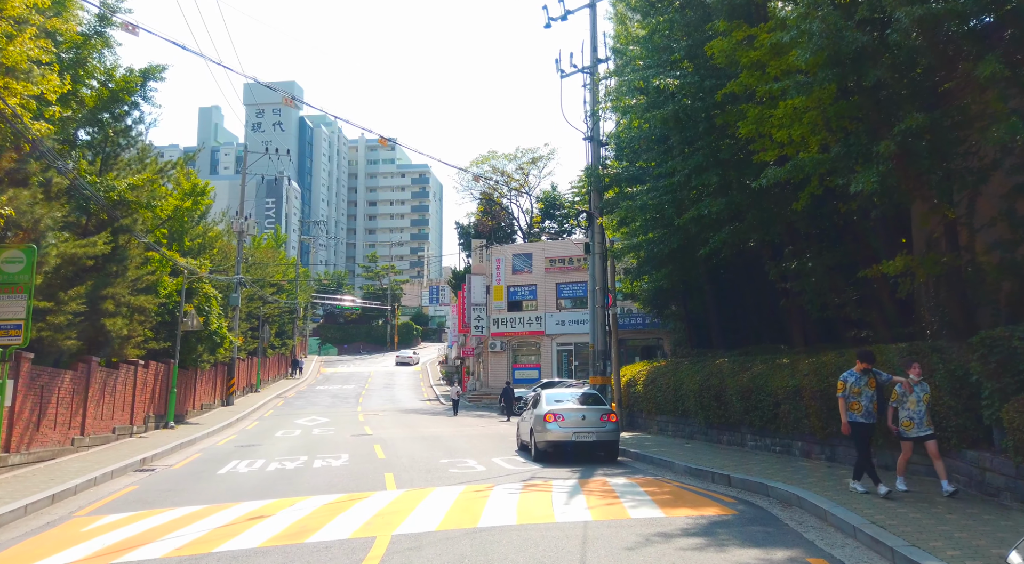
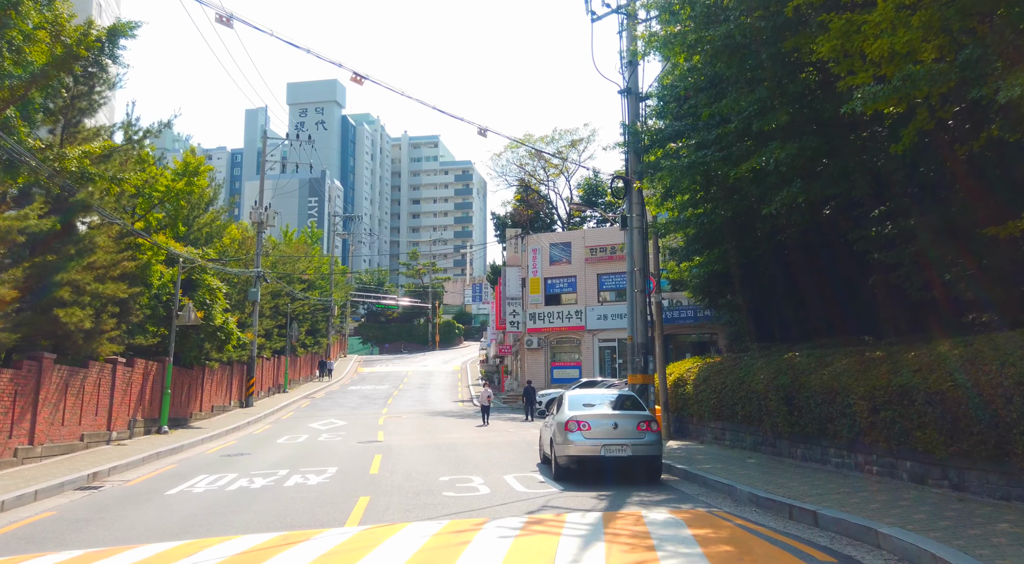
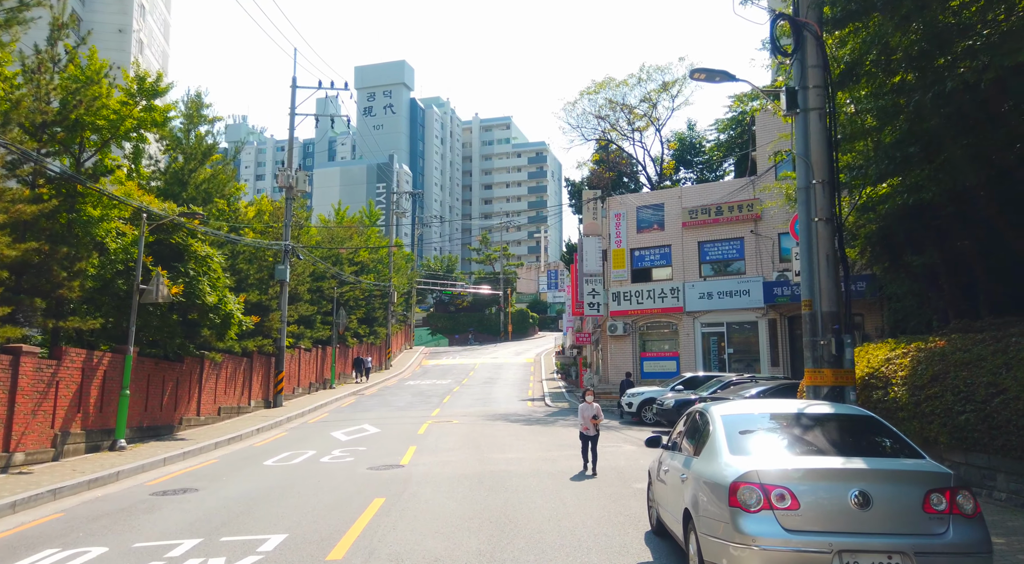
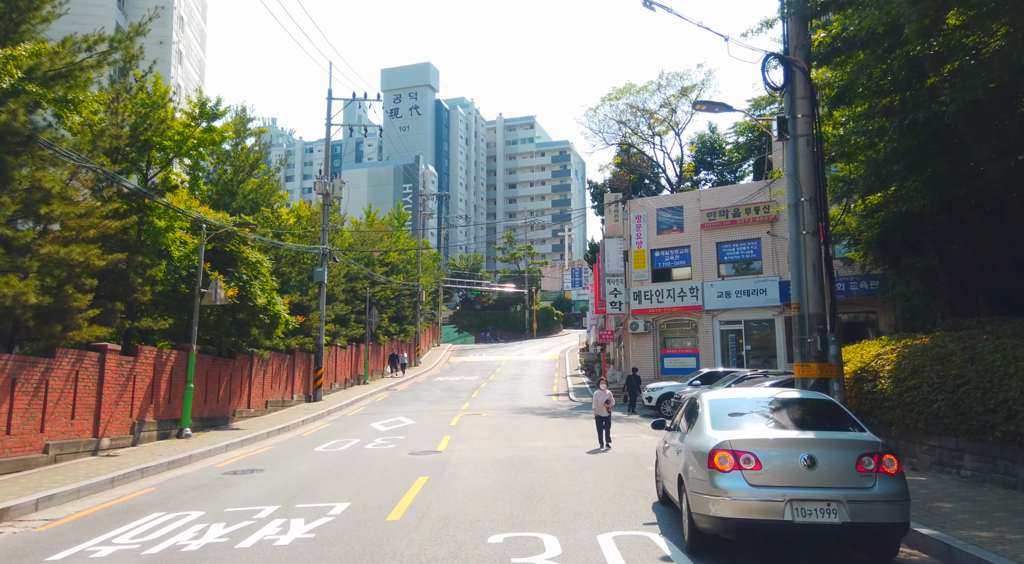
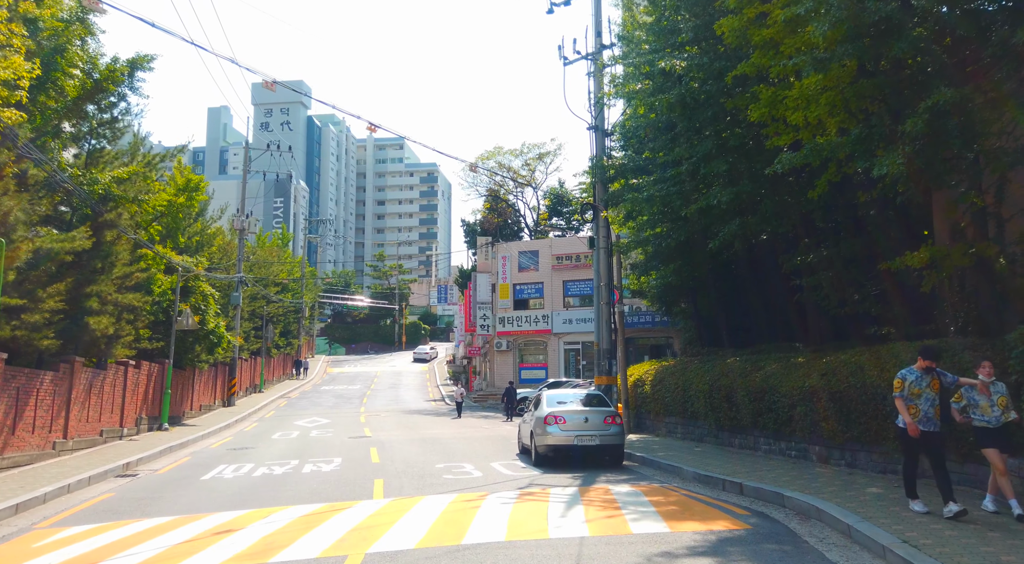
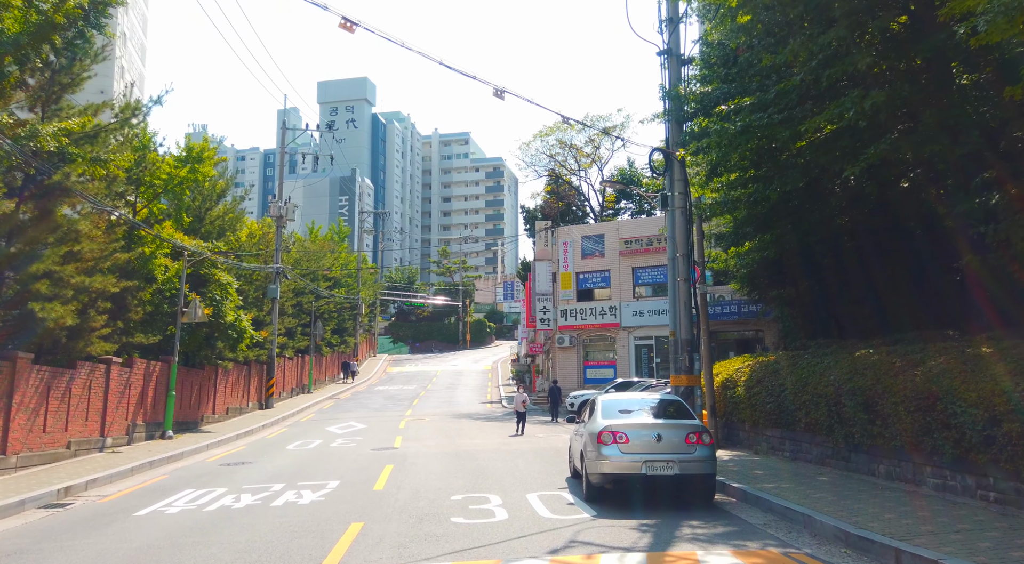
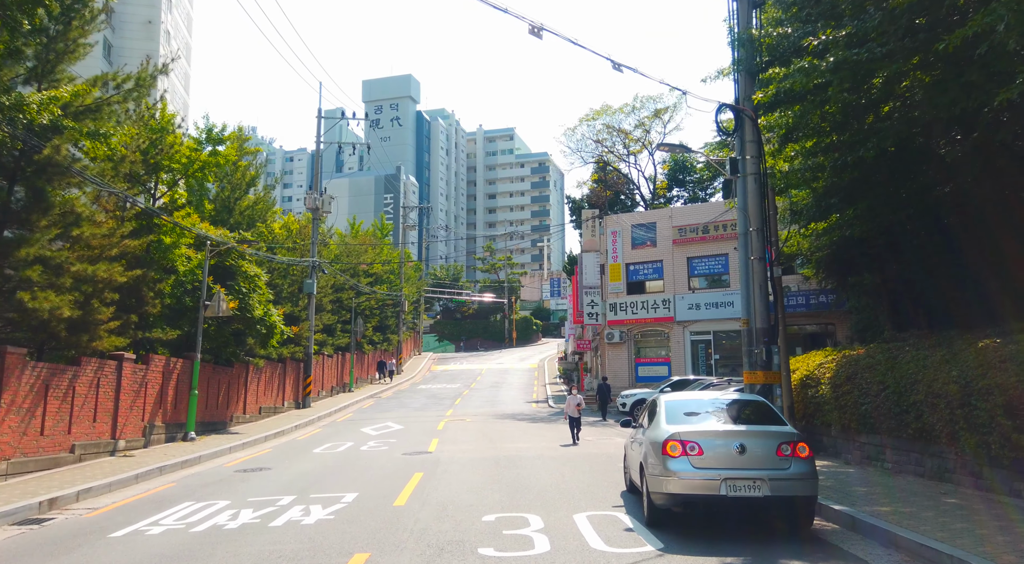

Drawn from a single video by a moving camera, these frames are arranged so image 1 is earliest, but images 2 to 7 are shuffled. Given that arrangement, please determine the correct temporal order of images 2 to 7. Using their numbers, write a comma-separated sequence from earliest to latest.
5, 2, 6, 7, 4, 3
